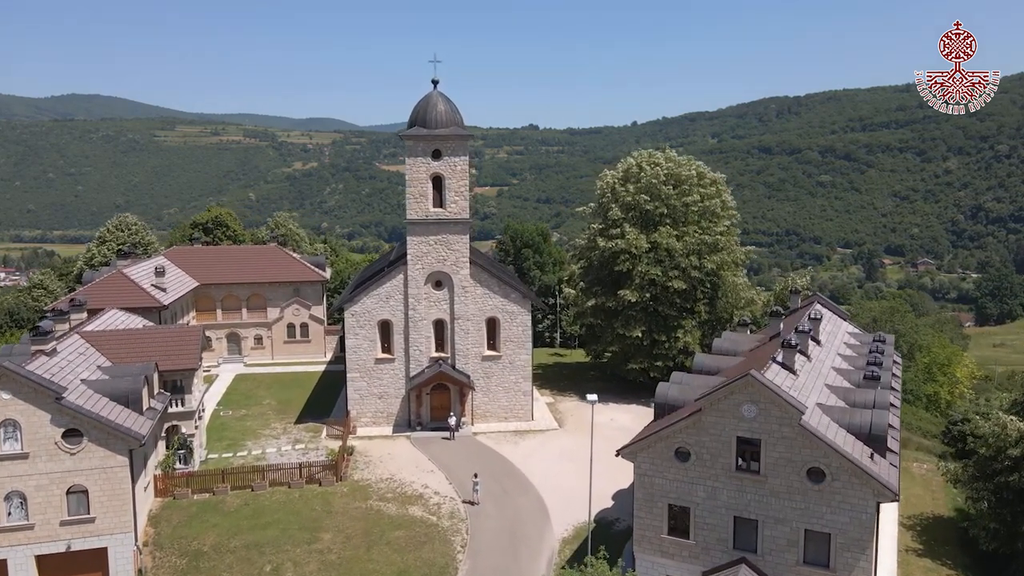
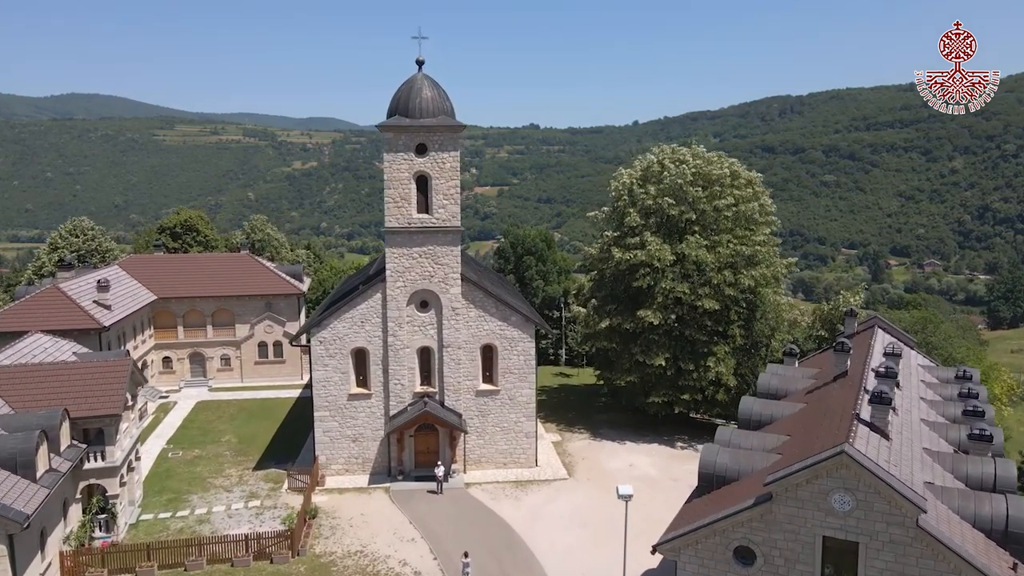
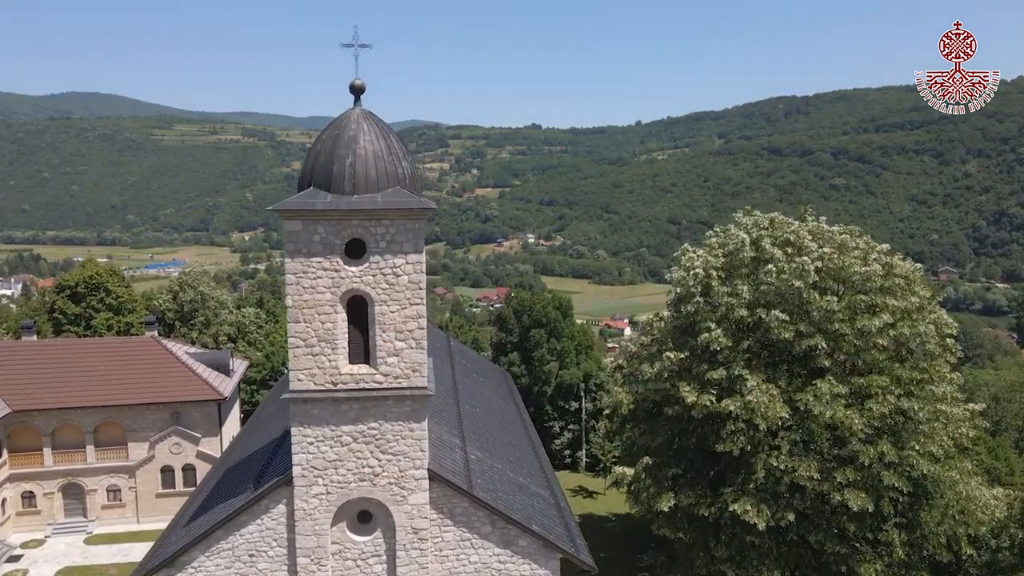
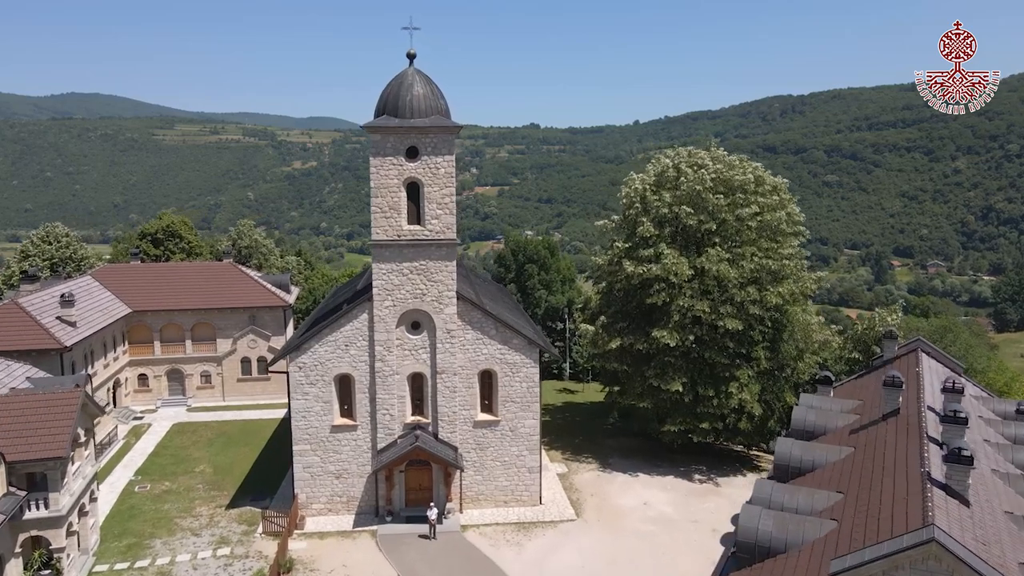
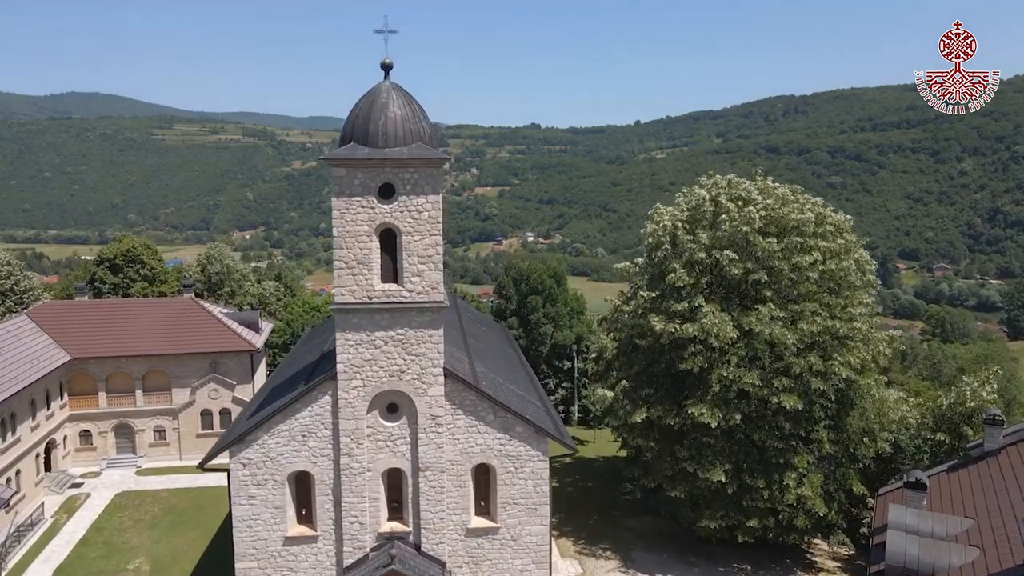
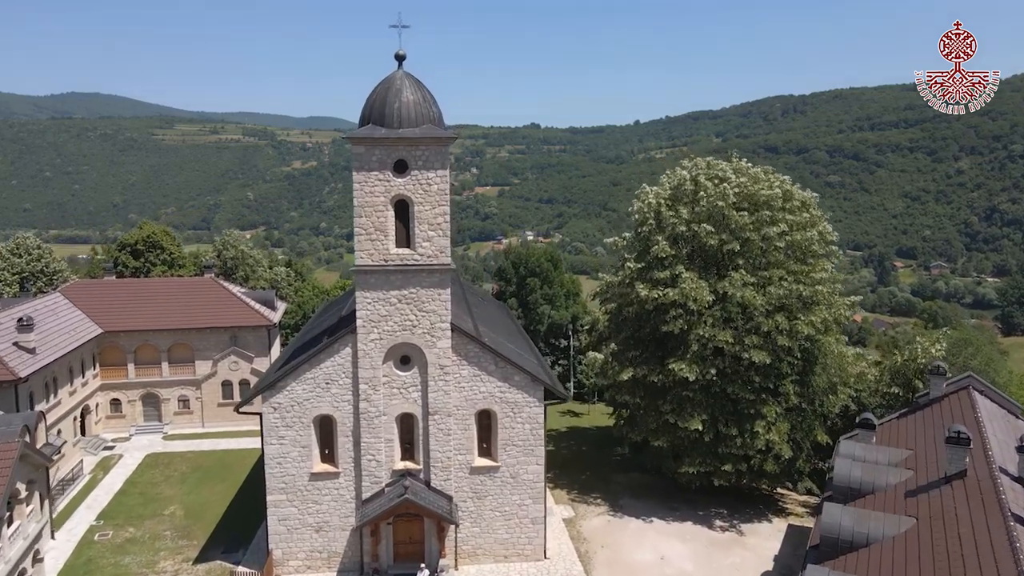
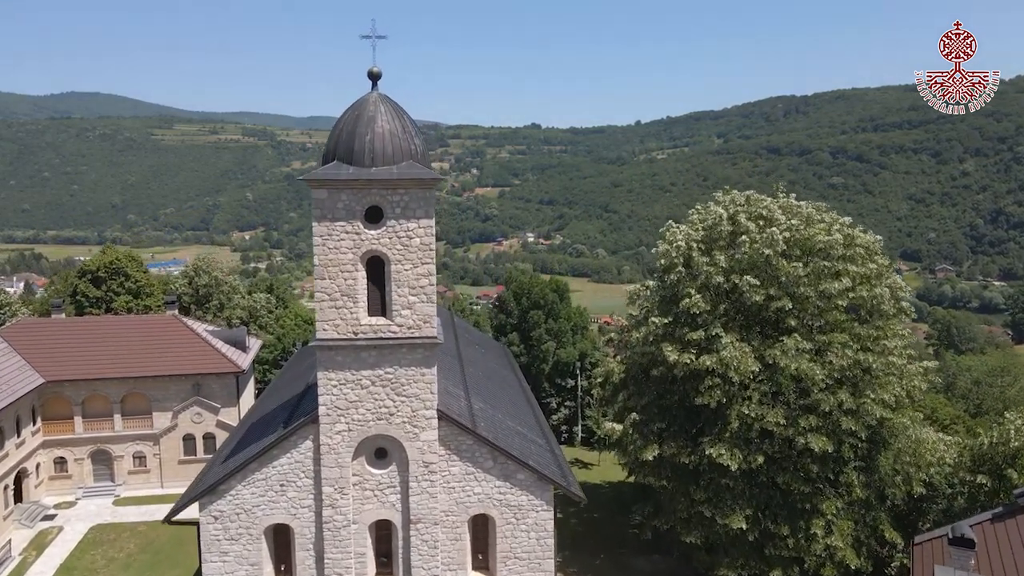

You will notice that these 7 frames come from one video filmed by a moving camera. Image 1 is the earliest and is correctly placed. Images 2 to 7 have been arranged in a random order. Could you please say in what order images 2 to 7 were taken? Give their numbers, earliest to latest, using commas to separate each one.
2, 4, 6, 5, 7, 3
